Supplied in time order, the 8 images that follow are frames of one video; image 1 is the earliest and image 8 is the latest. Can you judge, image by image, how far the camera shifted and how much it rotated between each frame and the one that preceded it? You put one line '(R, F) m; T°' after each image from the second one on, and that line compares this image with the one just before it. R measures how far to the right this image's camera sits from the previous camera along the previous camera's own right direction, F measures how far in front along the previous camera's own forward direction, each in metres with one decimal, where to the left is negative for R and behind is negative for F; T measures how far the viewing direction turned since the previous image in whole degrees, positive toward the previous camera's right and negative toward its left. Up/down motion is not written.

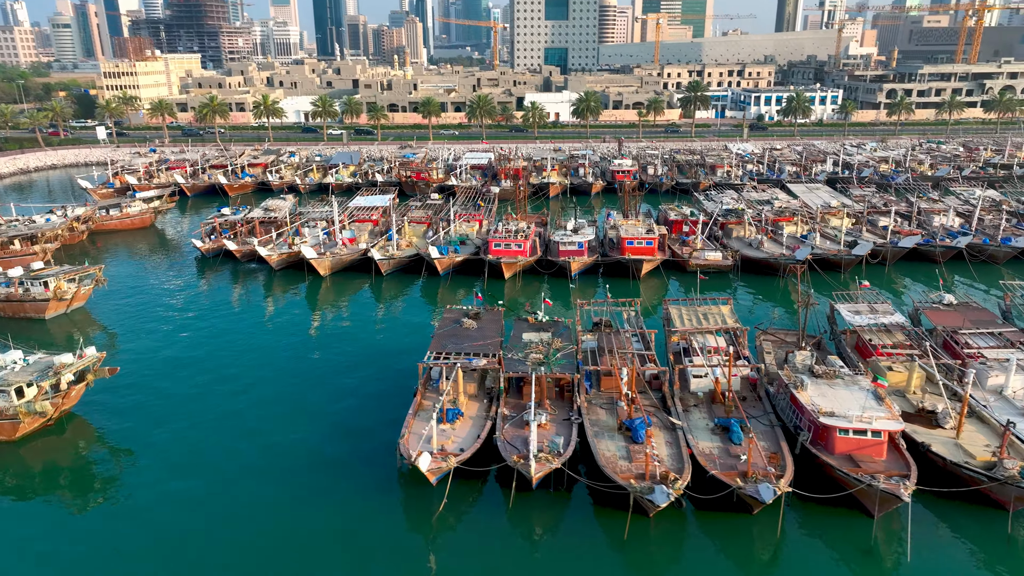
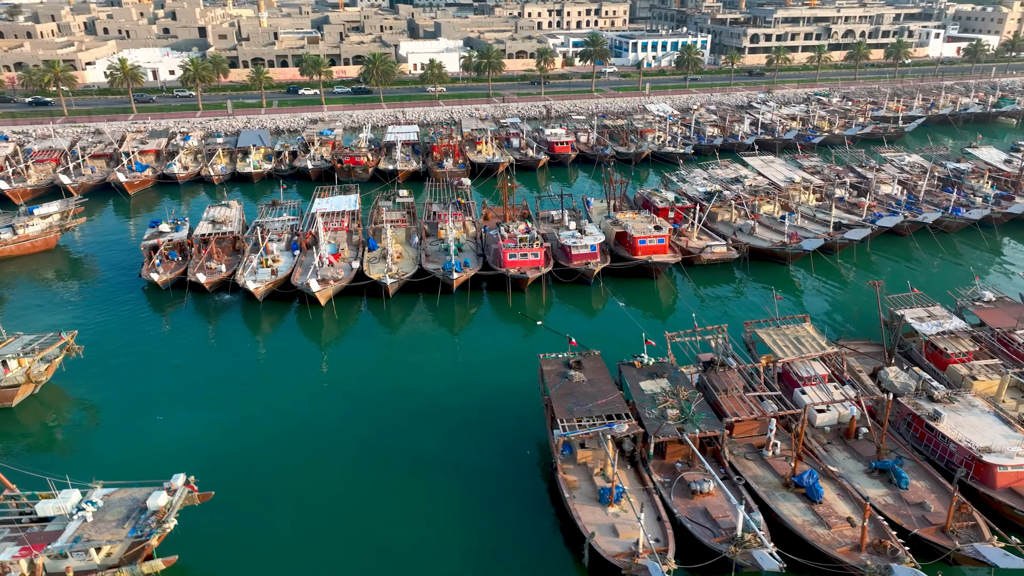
(-13.7, +5.1) m; +13°
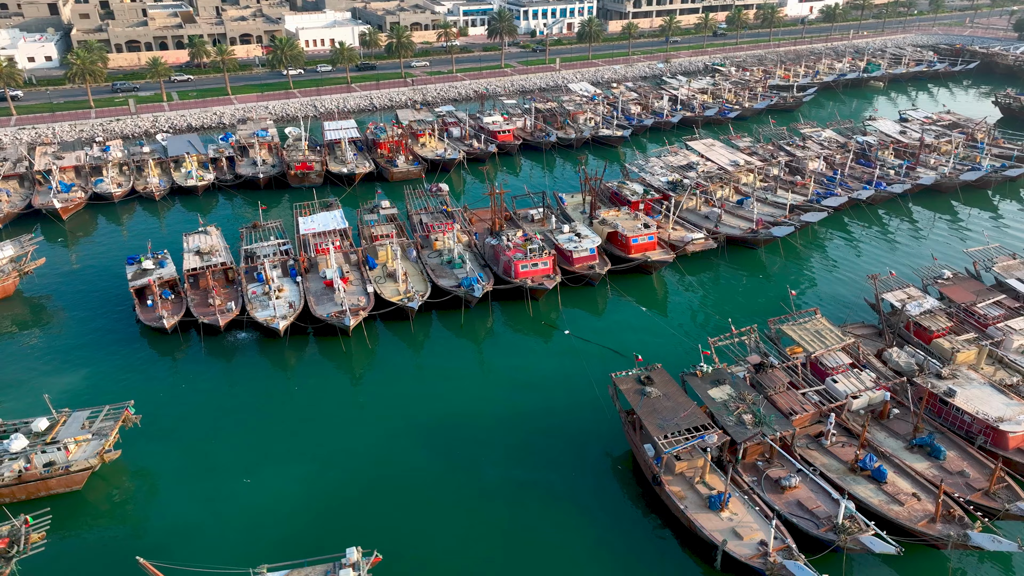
(-11.5, -1.0) m; +10°
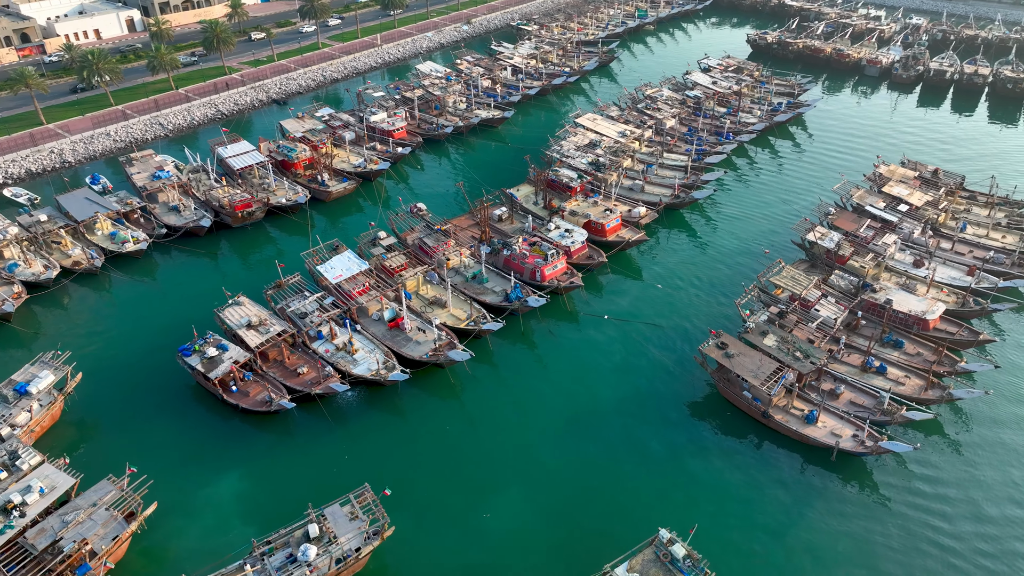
(-26.2, -4.0) m; +21°
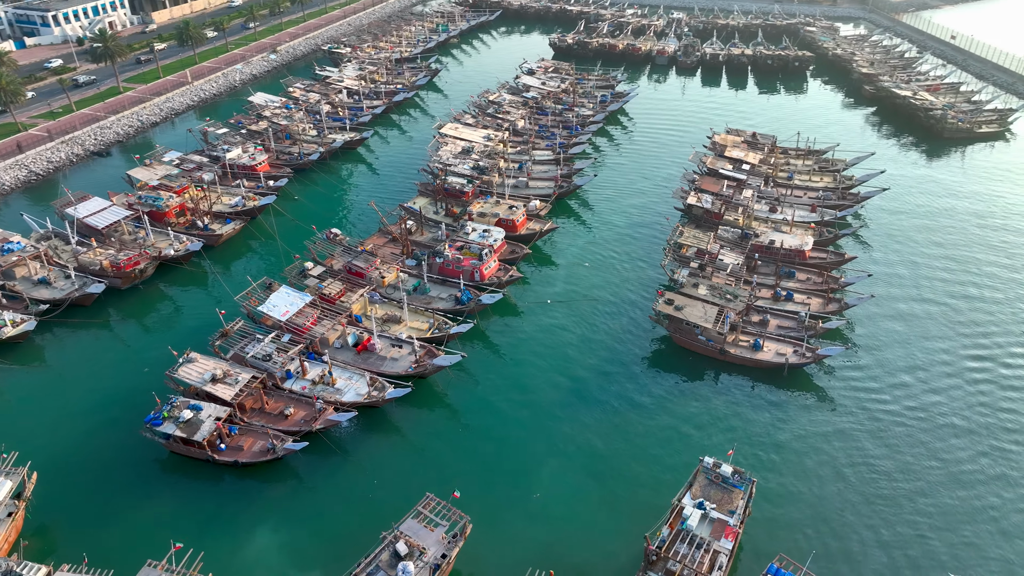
(-15.0, -0.5) m; +17°
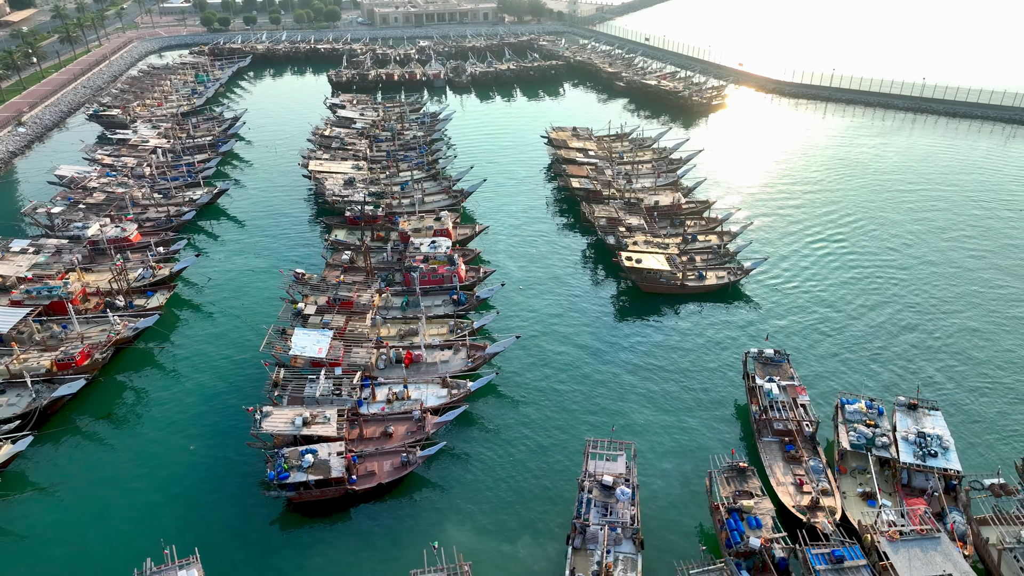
(-28.4, -1.2) m; +23°
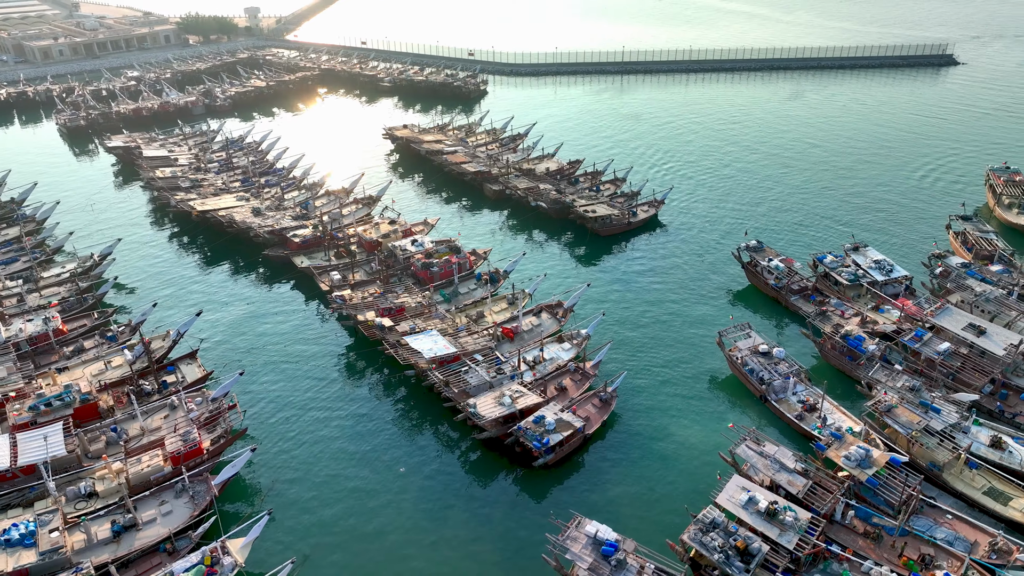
(-39.9, +3.1) m; +28°
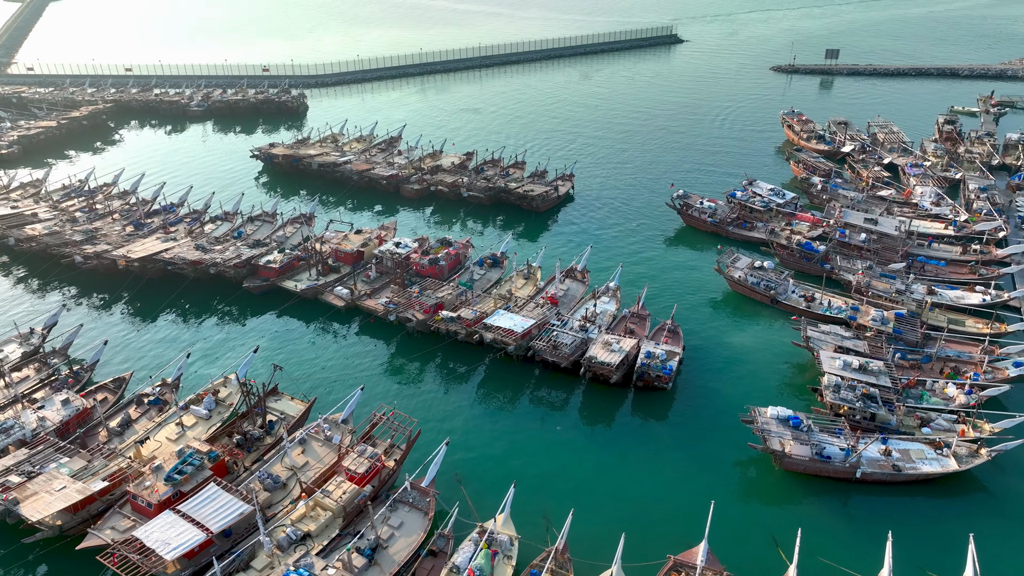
(-31.3, +0.7) m; +22°
